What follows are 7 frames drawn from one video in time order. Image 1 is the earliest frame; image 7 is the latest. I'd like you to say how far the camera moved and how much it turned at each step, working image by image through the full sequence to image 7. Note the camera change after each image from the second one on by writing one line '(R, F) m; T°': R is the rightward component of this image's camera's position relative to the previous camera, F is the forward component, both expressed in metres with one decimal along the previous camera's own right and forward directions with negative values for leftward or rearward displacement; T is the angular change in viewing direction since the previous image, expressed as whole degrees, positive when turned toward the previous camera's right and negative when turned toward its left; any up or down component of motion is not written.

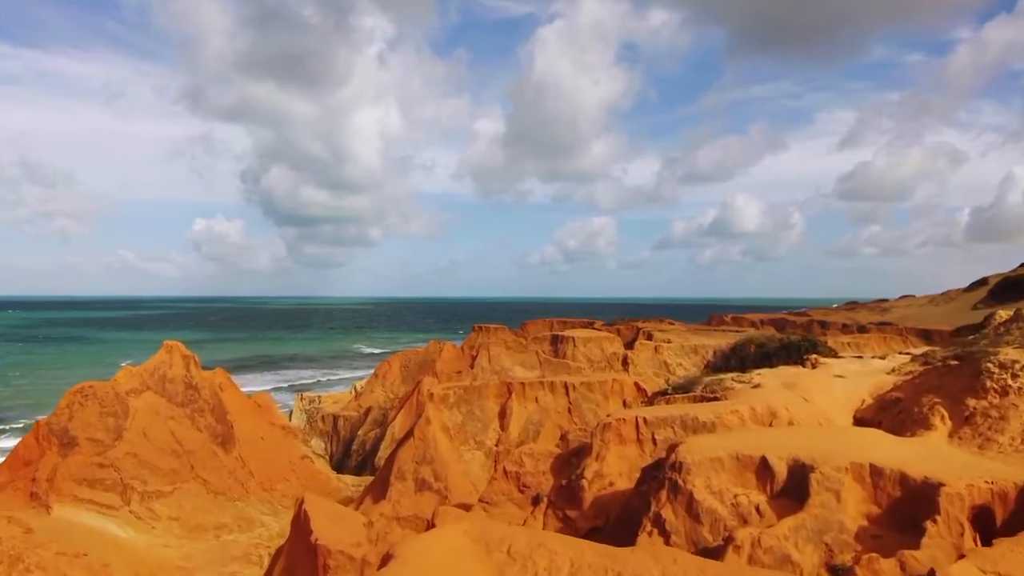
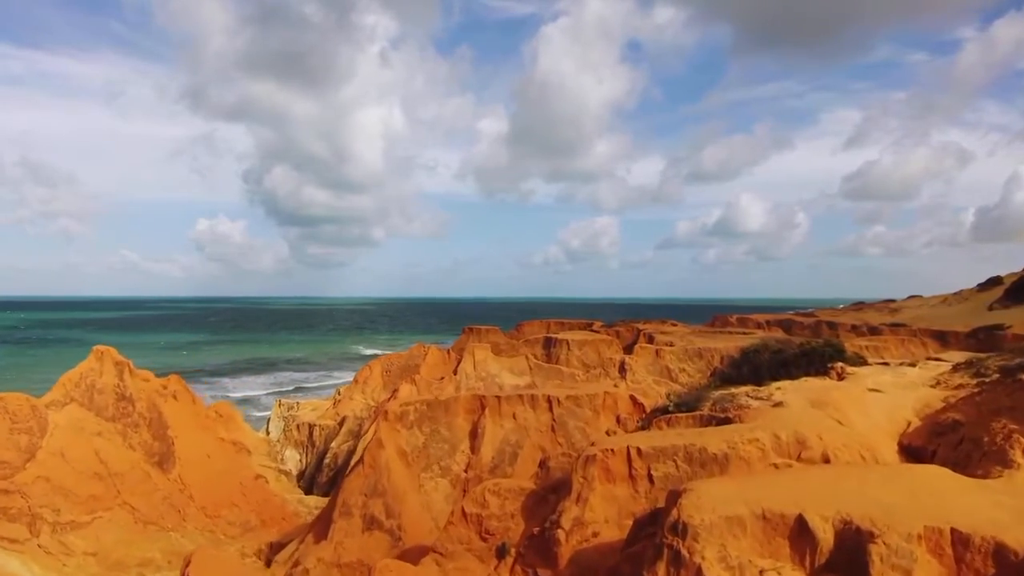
(+0.6, +2.4) m; 0°
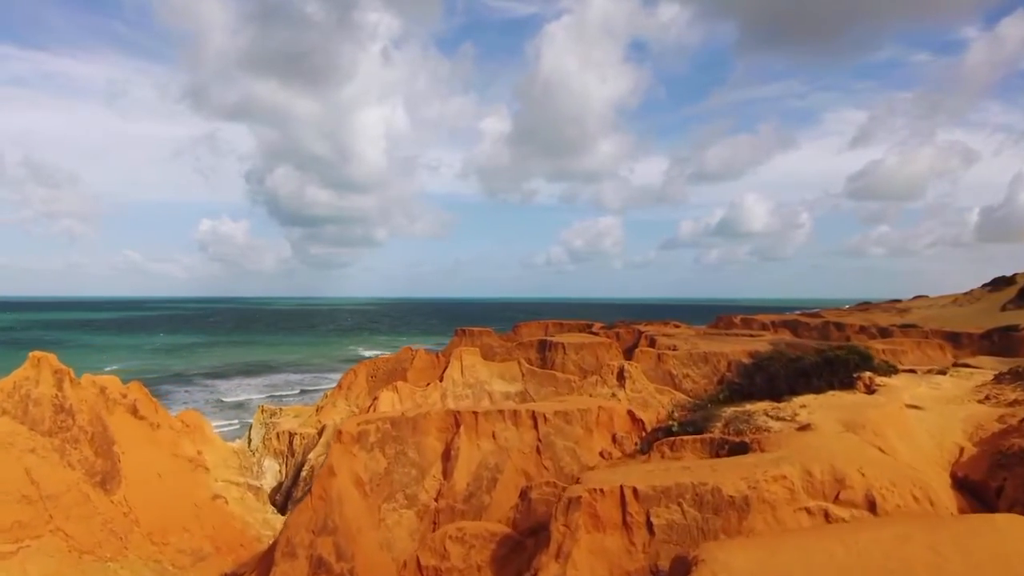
(+0.4, +1.8) m; 0°
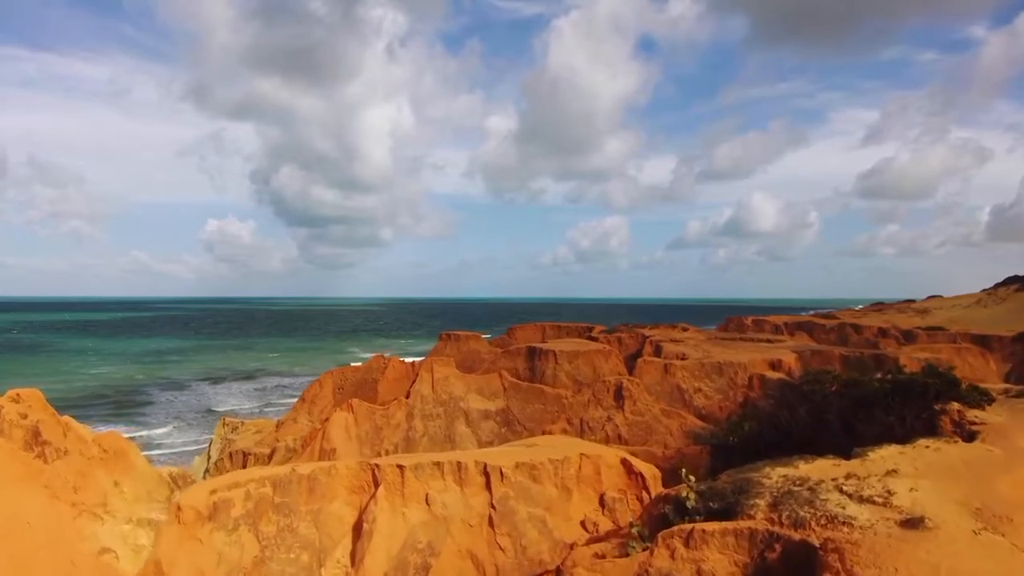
(+0.8, +3.6) m; -1°
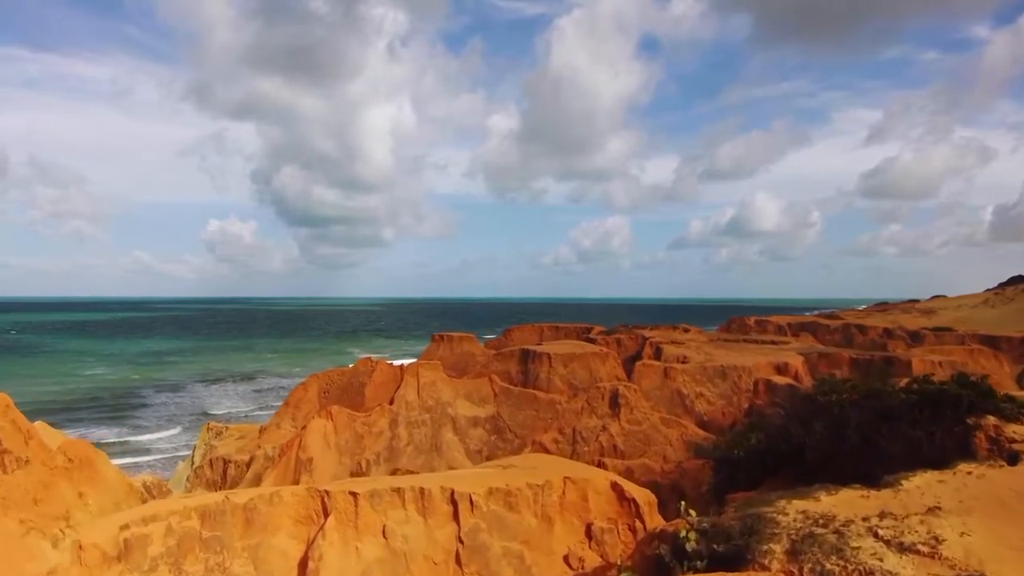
(+0.3, +1.1) m; 0°
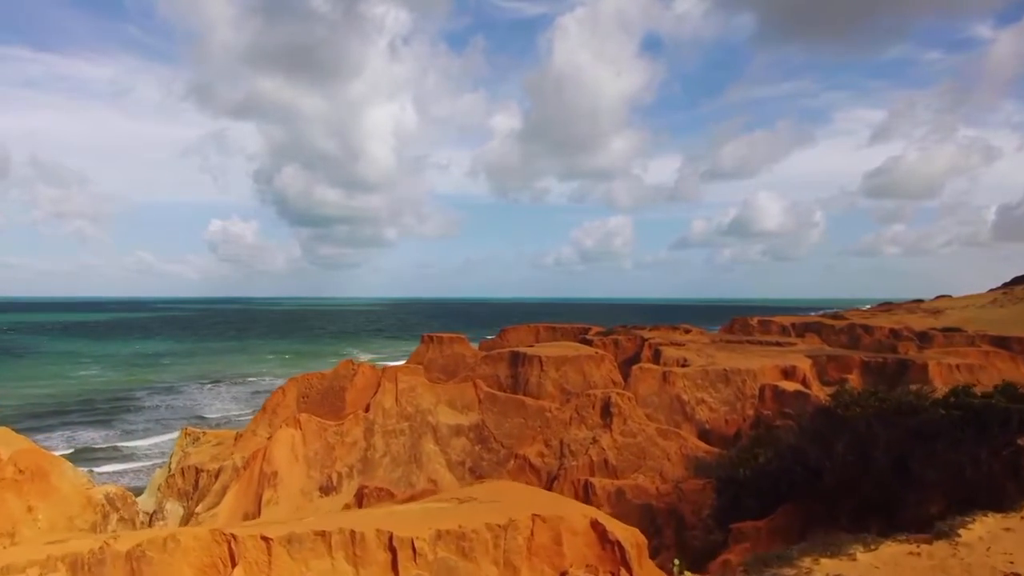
(+0.4, +1.4) m; 0°
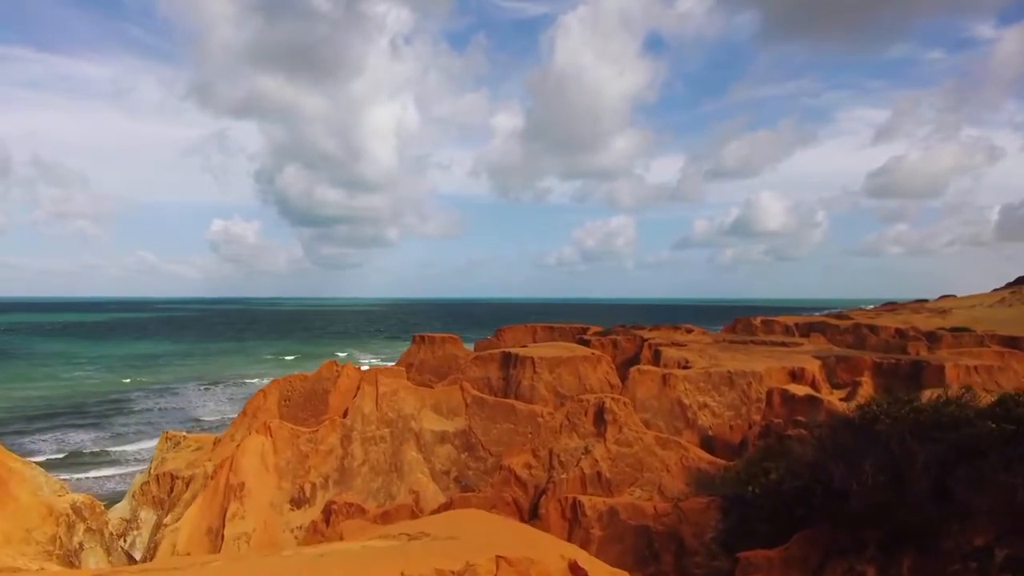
(+0.3, +1.2) m; 0°
